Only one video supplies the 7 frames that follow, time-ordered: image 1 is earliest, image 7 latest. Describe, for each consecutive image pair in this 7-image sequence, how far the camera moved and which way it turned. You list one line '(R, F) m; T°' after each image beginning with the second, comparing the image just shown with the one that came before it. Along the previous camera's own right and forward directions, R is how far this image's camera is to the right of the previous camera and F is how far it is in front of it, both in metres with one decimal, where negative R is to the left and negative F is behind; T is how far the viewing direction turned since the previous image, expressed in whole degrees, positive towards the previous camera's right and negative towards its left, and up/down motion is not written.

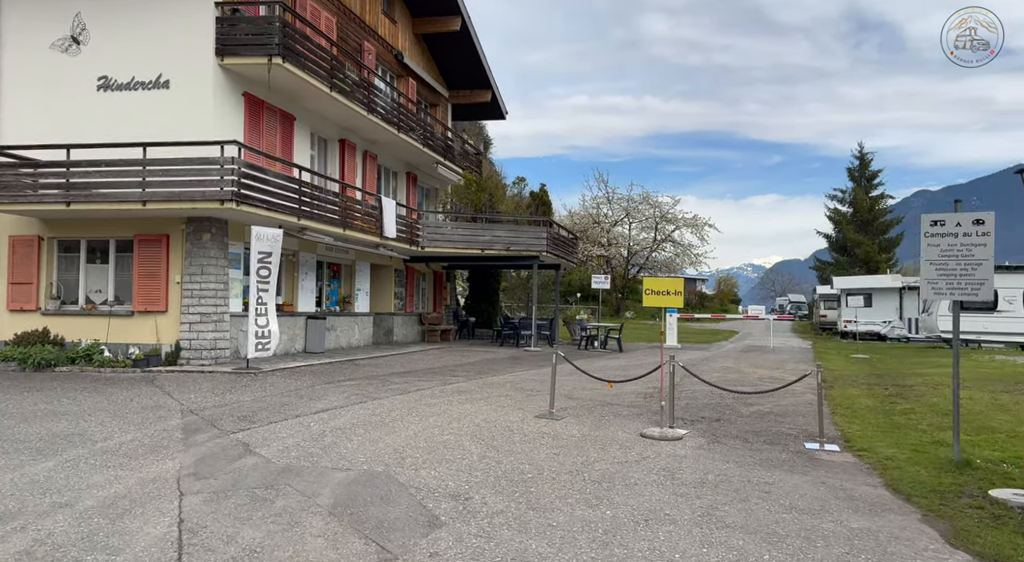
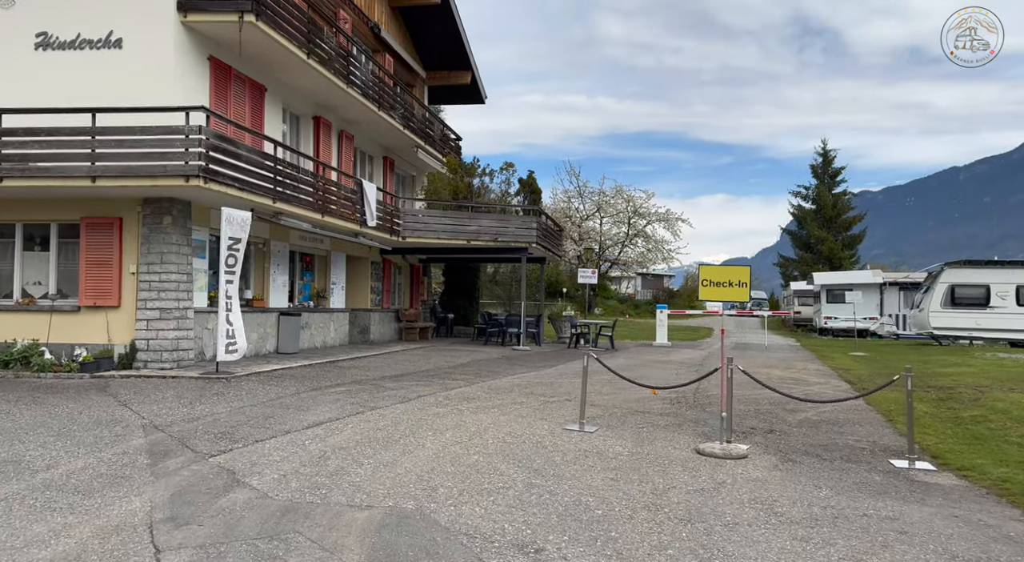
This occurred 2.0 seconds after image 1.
(-1.0, +1.5) m; +4°
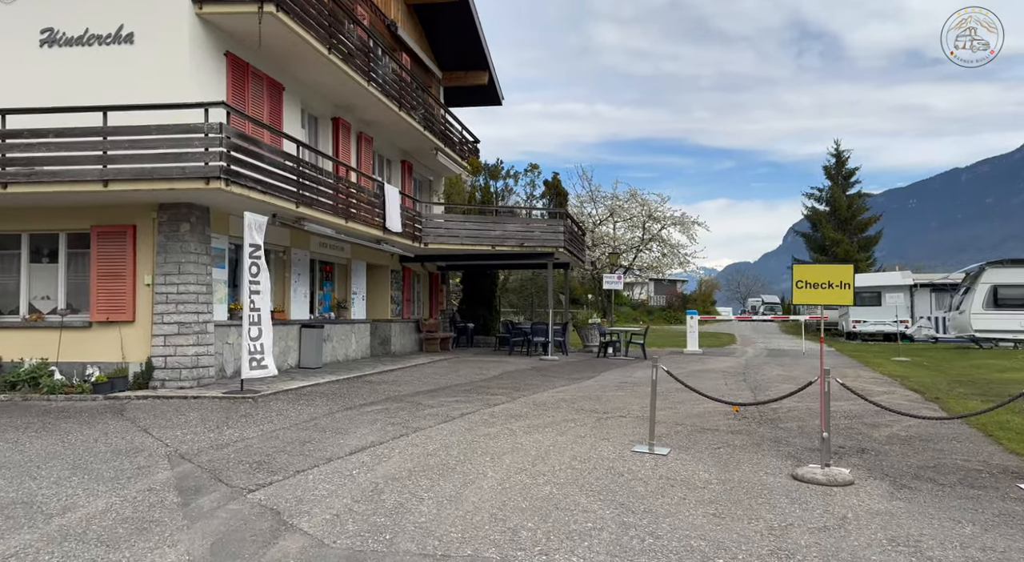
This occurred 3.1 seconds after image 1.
(-0.8, +0.9) m; 0°
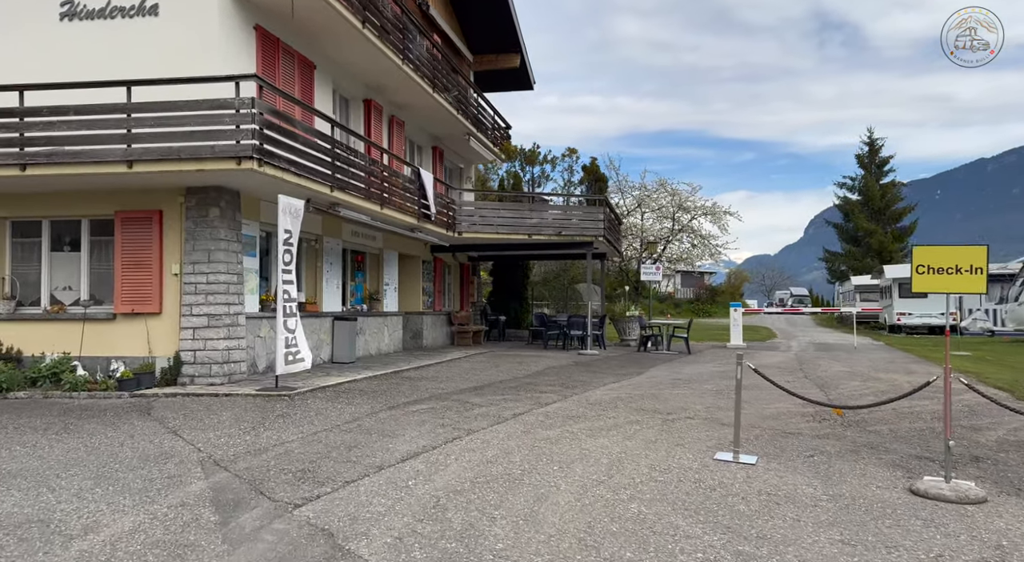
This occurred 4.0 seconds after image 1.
(-0.6, +0.9) m; -2°
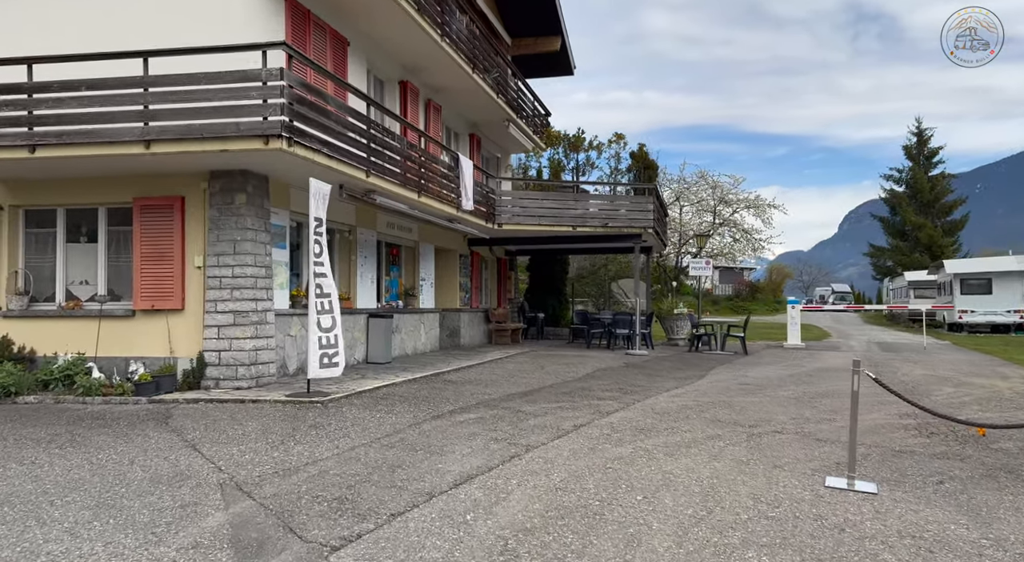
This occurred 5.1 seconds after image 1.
(-0.4, +1.2) m; -2°
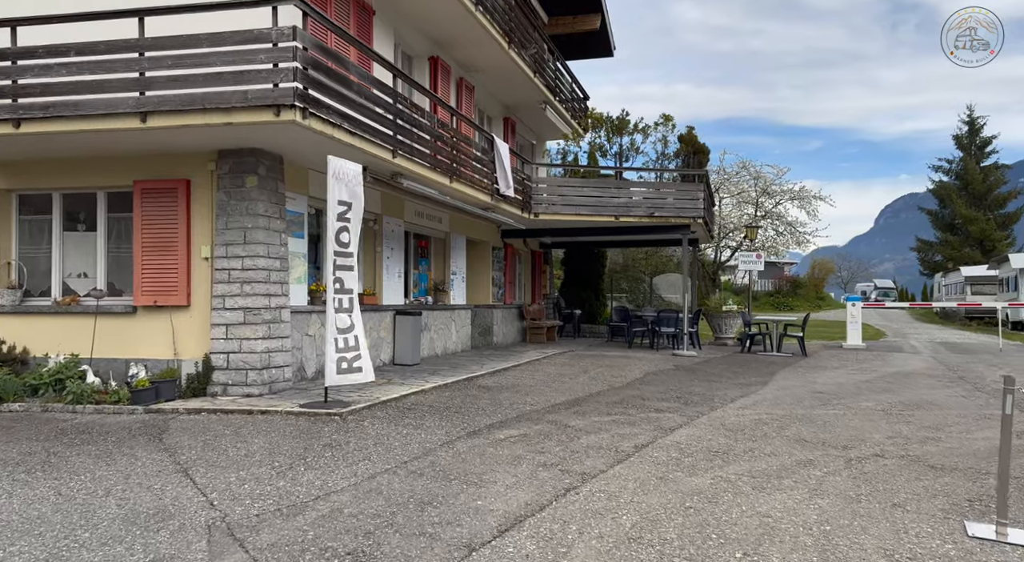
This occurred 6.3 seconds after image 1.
(-0.2, +1.3) m; -2°
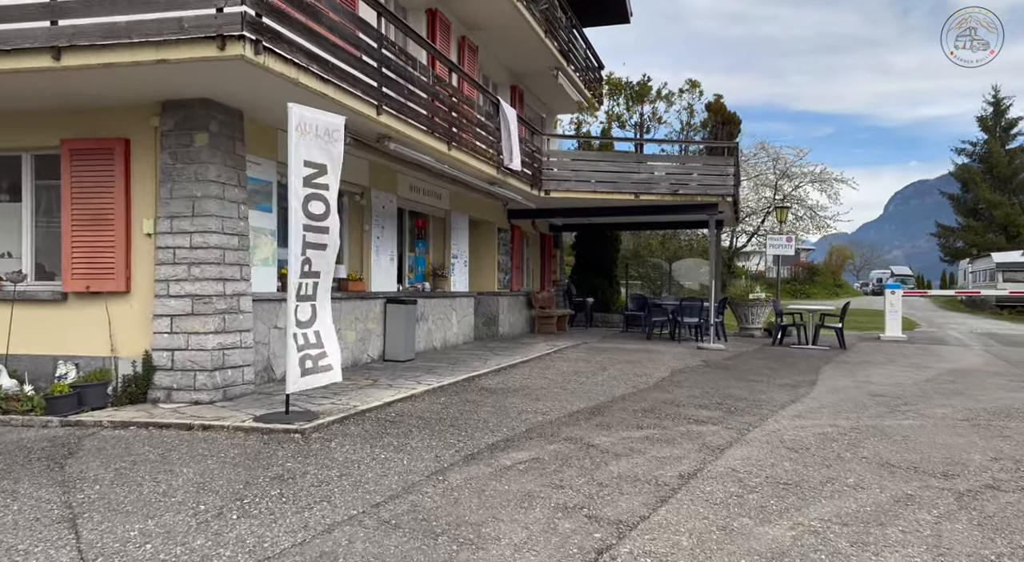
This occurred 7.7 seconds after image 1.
(0.0, +1.6) m; -1°
